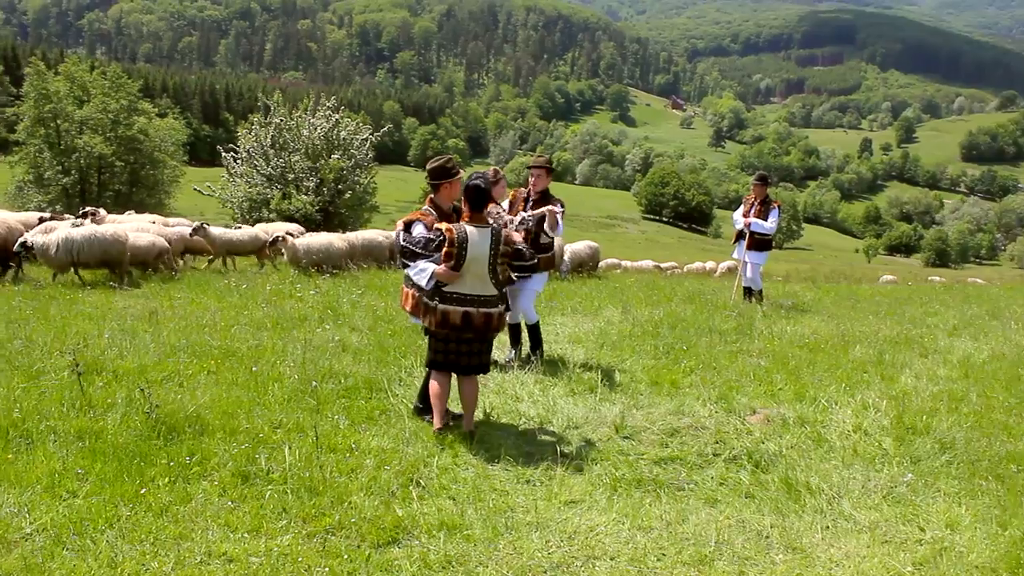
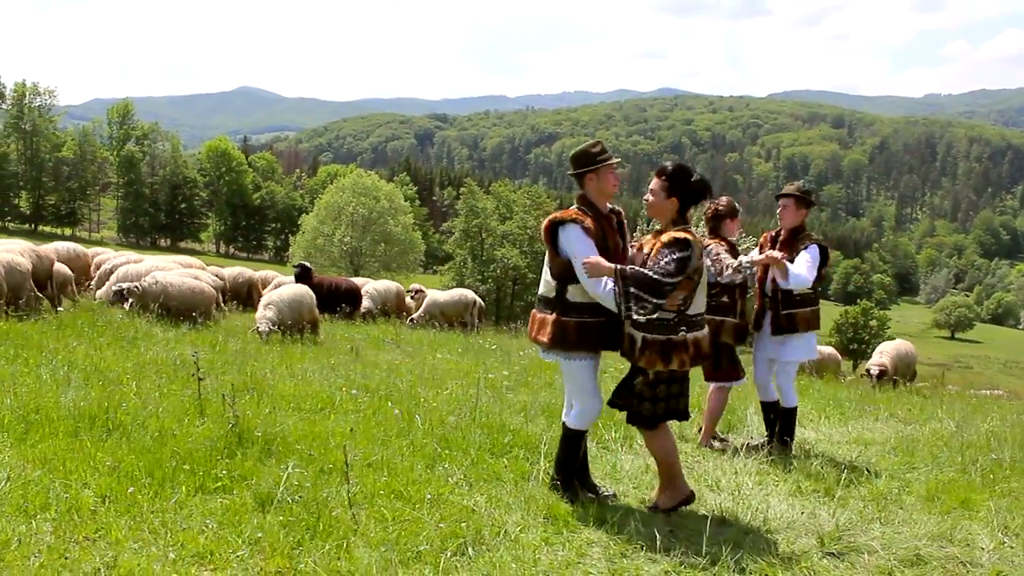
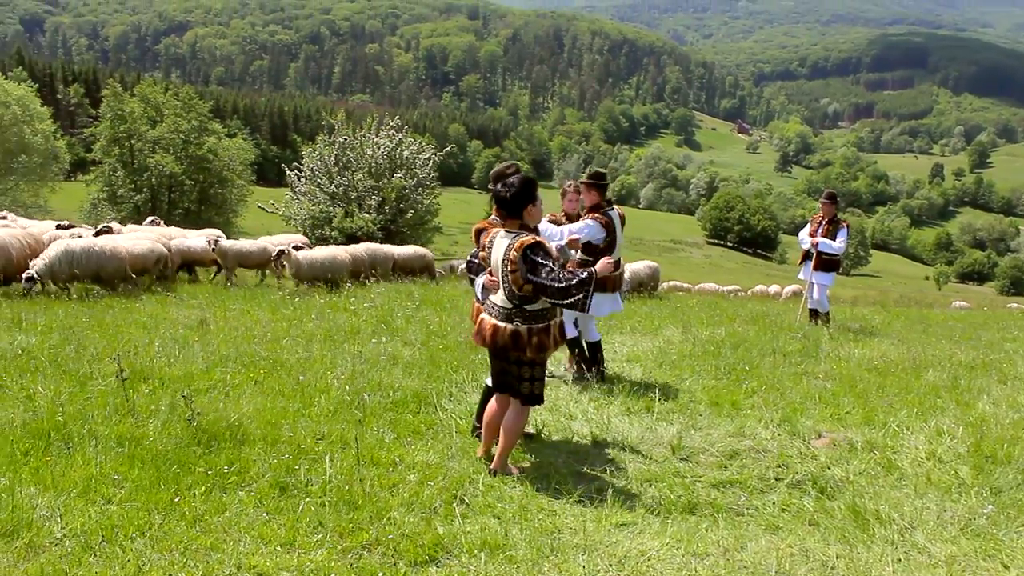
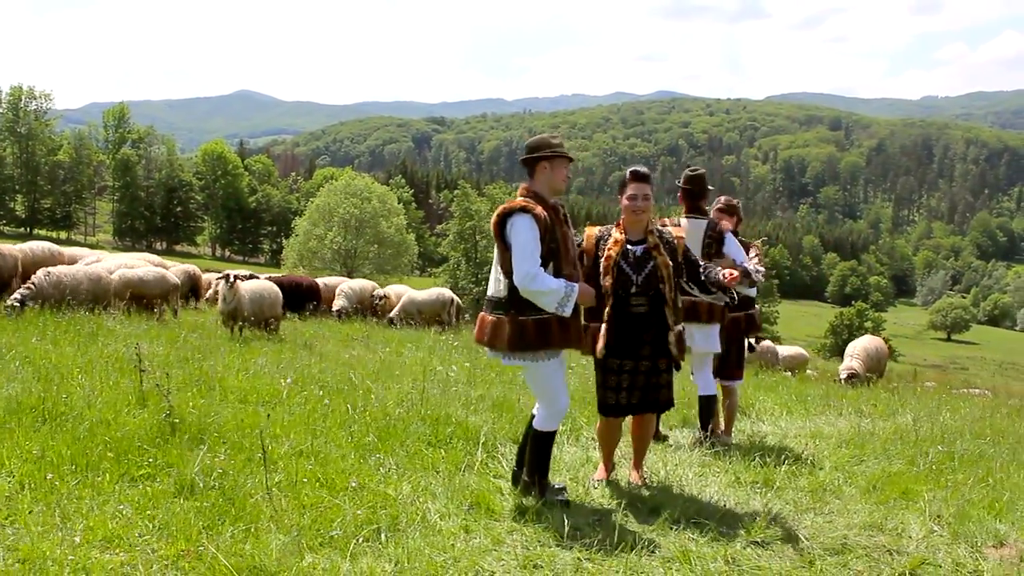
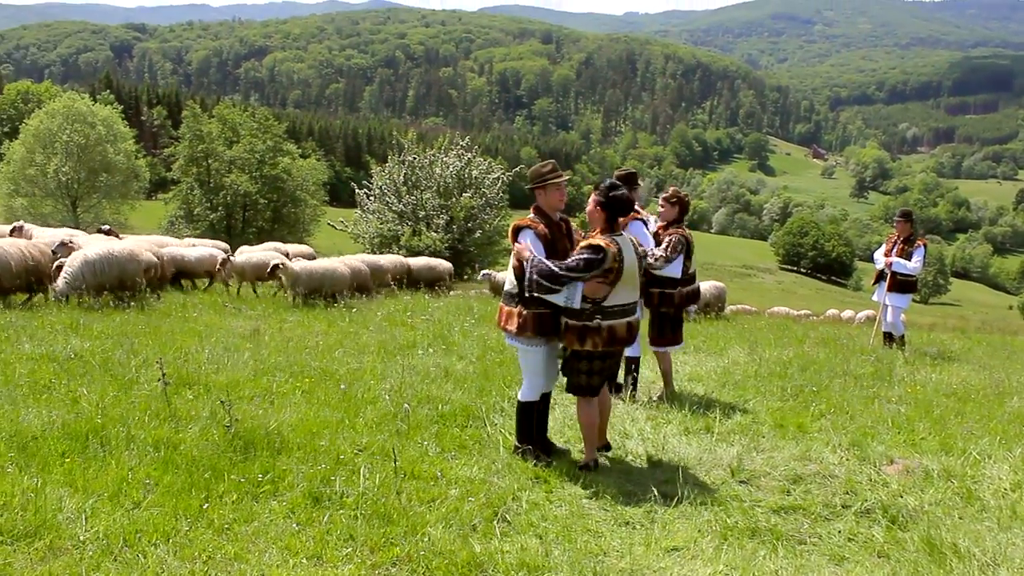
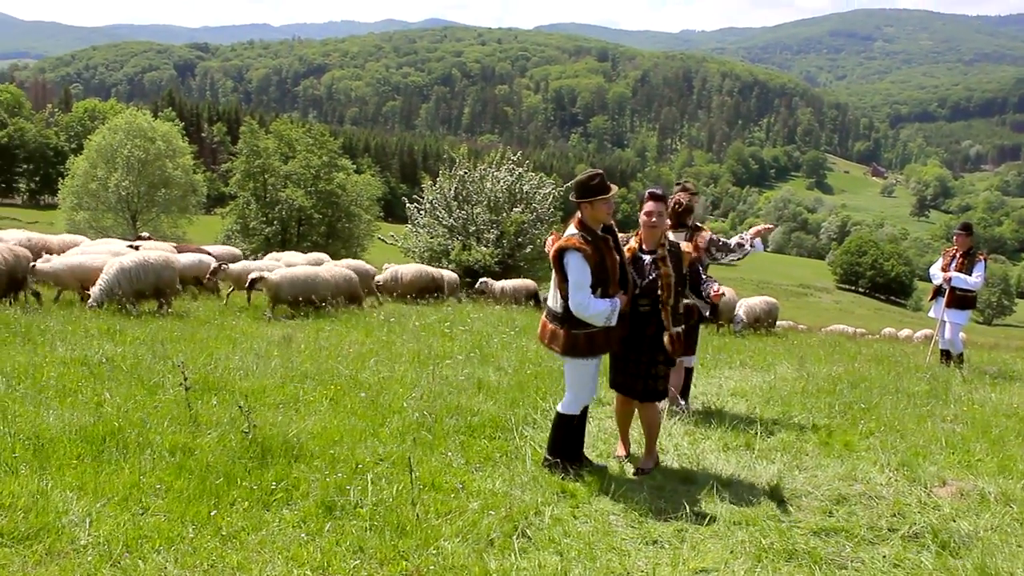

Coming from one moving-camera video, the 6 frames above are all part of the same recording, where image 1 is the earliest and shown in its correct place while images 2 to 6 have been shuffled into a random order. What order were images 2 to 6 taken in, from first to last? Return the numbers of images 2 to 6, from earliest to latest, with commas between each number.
3, 5, 6, 2, 4
